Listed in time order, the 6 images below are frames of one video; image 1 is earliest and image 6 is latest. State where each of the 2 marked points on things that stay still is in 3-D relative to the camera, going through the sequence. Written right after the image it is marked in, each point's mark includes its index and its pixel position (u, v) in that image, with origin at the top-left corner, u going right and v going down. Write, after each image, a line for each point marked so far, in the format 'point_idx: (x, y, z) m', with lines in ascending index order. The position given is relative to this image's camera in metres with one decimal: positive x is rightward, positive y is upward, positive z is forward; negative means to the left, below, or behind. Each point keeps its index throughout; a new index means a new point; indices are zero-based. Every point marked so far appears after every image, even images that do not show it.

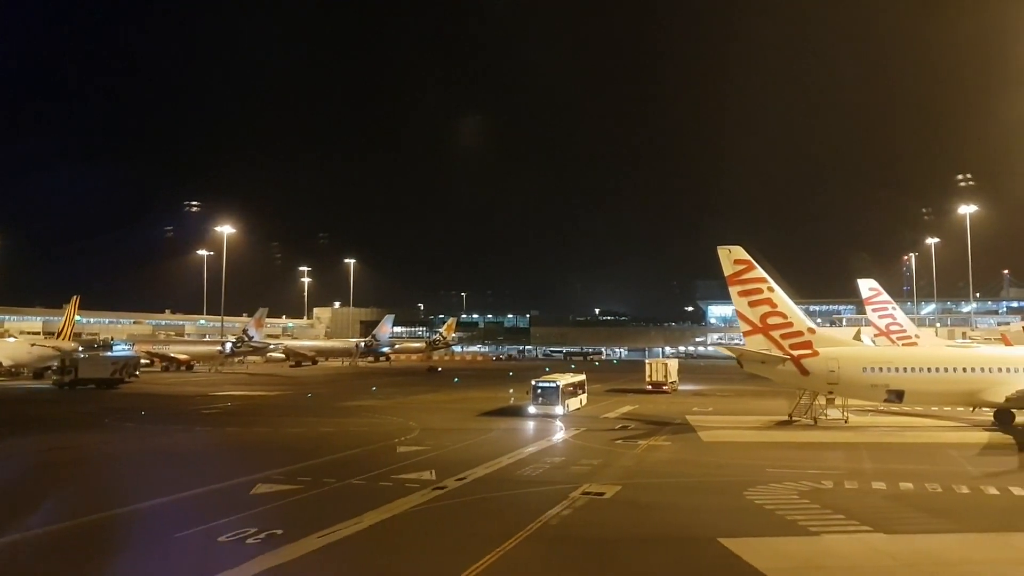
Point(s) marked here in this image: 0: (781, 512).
0: (+5.6, -4.8, +15.3) m
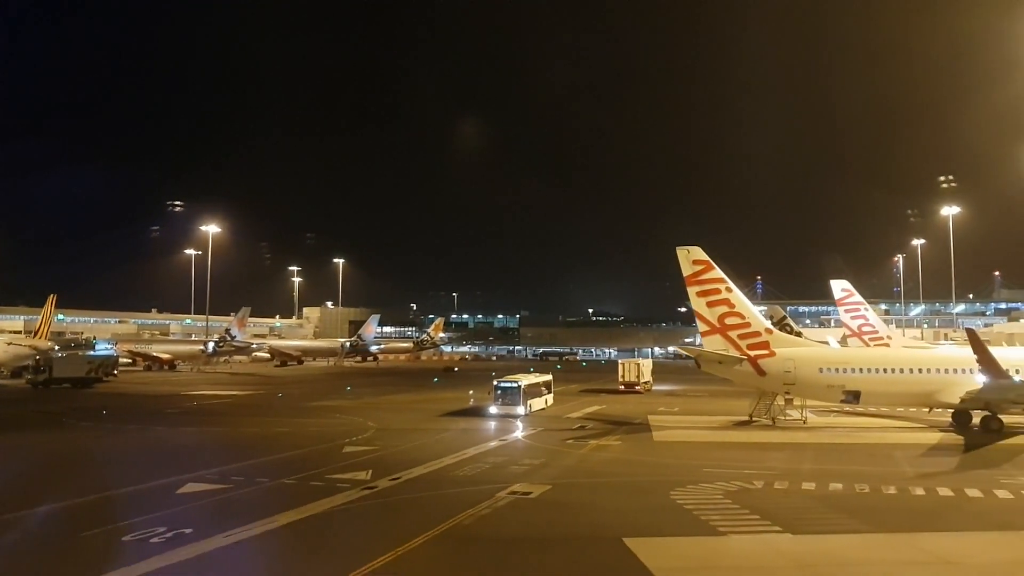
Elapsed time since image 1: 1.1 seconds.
0: (+3.9, -4.7, +15.2) m
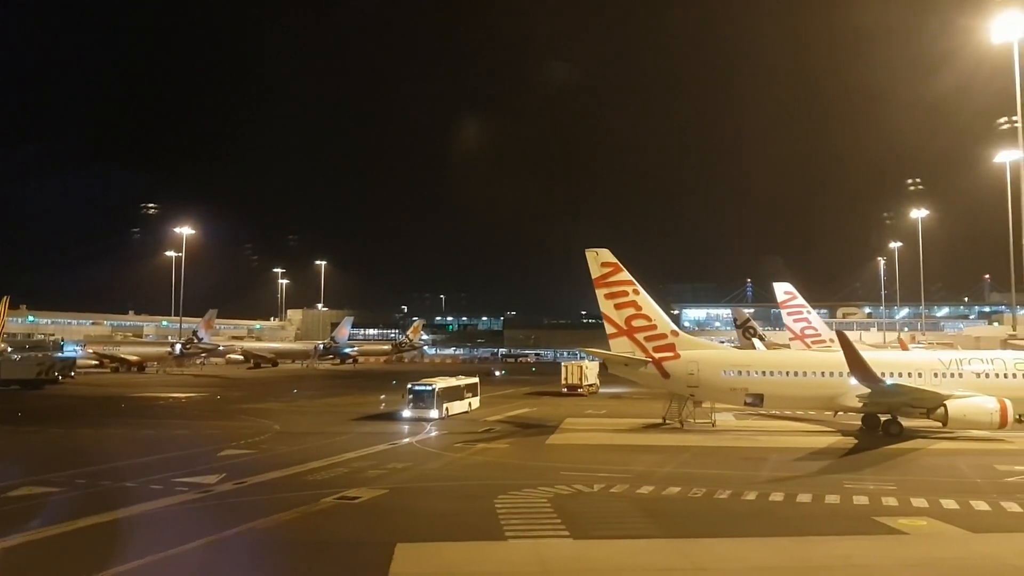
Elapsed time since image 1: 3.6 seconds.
0: (-0.2, -4.8, +15.0) m
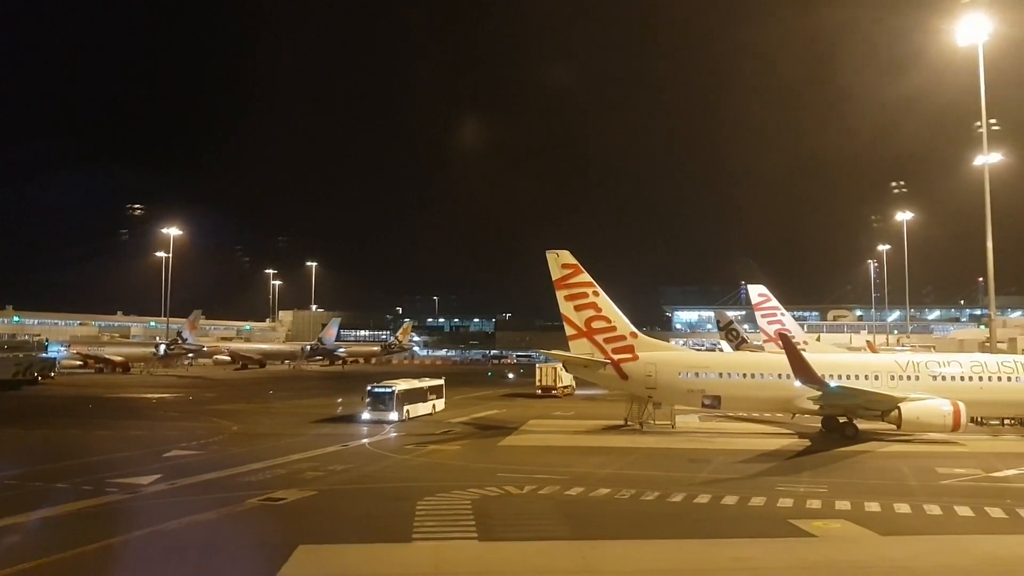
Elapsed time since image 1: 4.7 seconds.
0: (-1.9, -4.8, +14.9) m
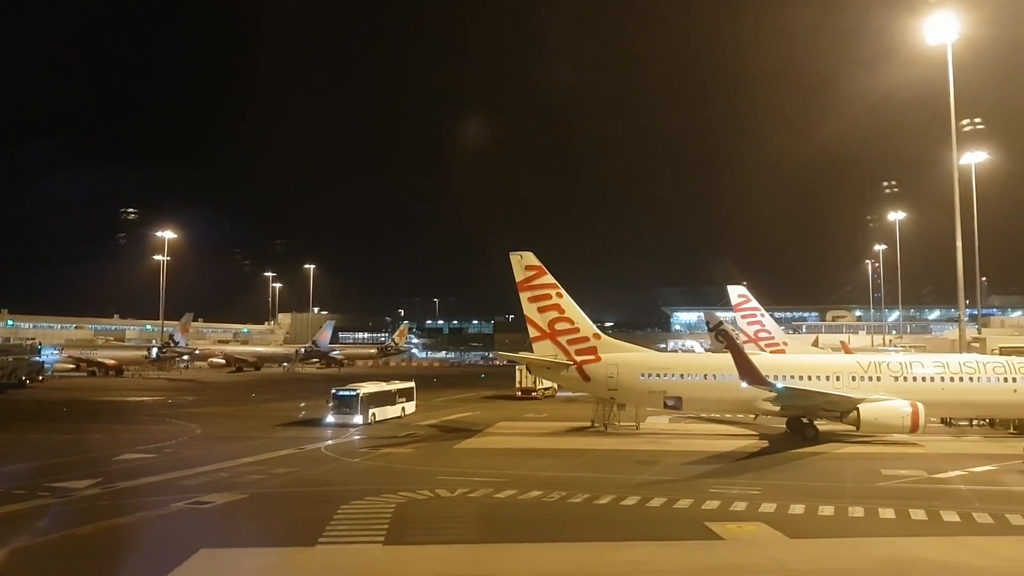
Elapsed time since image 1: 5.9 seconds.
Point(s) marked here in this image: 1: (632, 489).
0: (-3.6, -4.8, +14.8) m
1: (+3.1, -5.0, +17.9) m
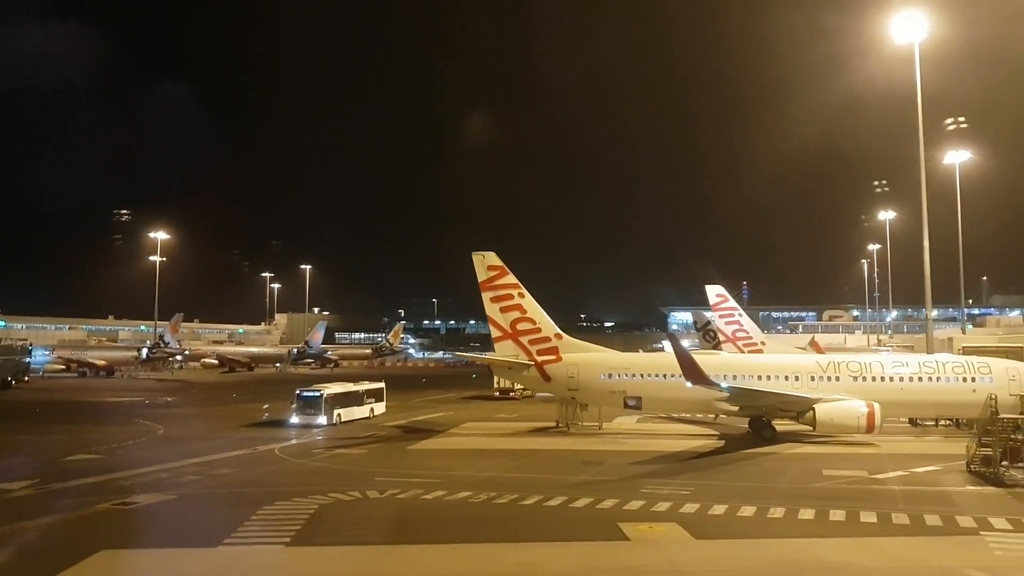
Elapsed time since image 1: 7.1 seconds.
0: (-5.3, -4.8, +14.8) m
1: (+1.4, -5.0, +17.9) m
